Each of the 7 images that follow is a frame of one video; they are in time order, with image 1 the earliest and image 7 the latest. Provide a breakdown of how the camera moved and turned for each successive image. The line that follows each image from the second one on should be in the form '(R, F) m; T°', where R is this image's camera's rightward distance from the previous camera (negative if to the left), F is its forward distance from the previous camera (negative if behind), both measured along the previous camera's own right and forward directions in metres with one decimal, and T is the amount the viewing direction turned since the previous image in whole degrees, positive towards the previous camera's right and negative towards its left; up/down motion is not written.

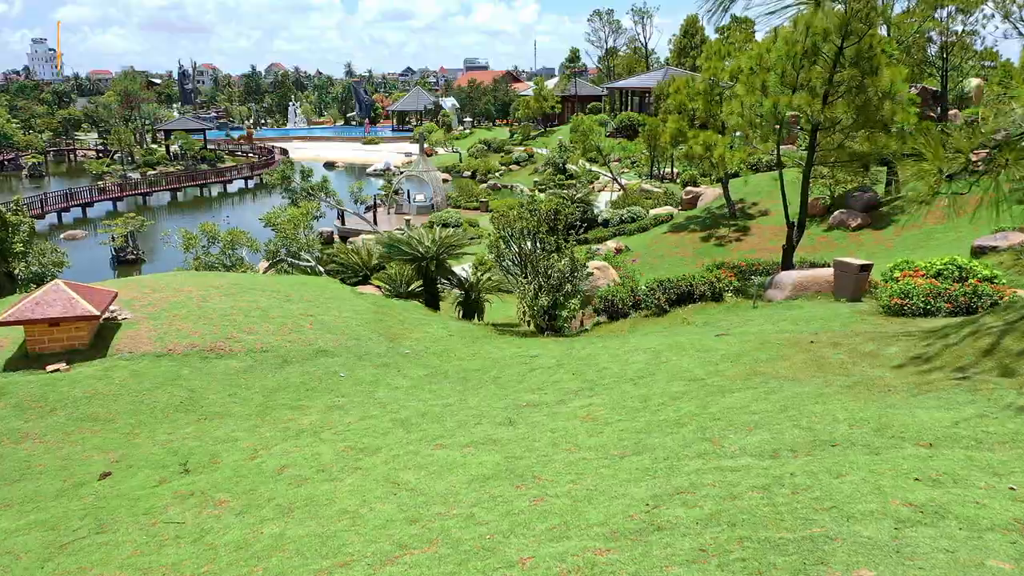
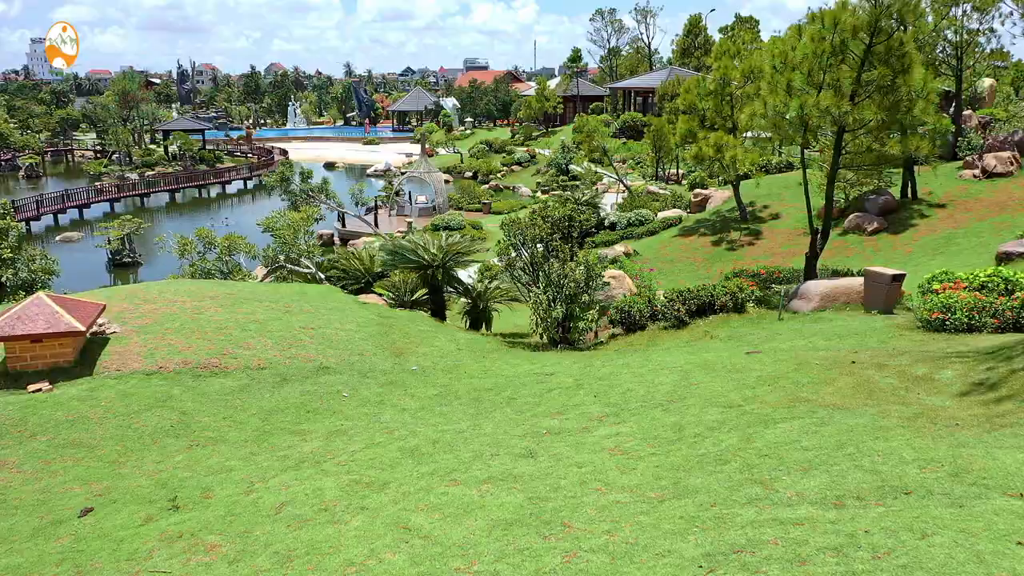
(-0.2, +0.8) m; 0°
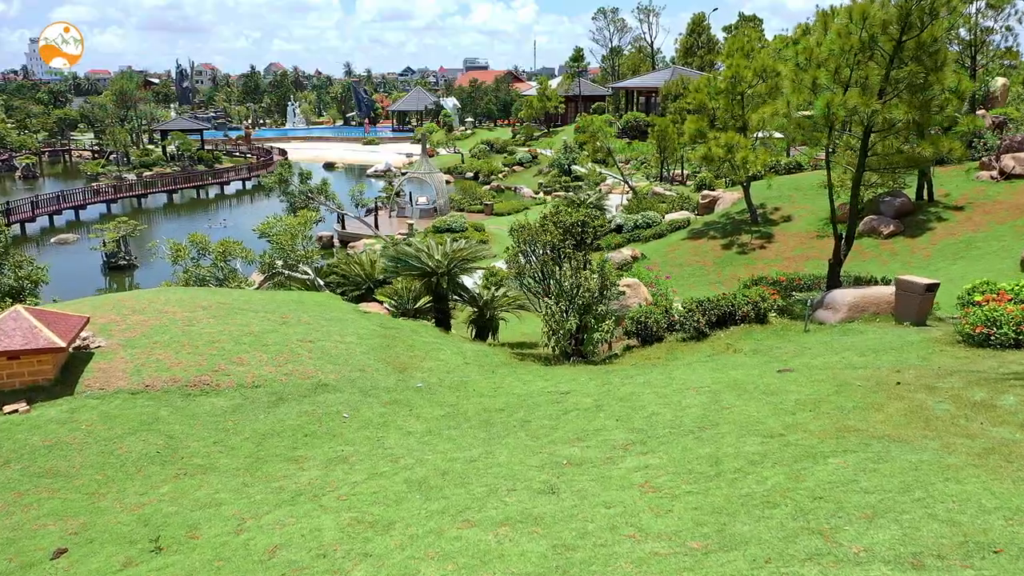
(-0.2, +0.7) m; 0°
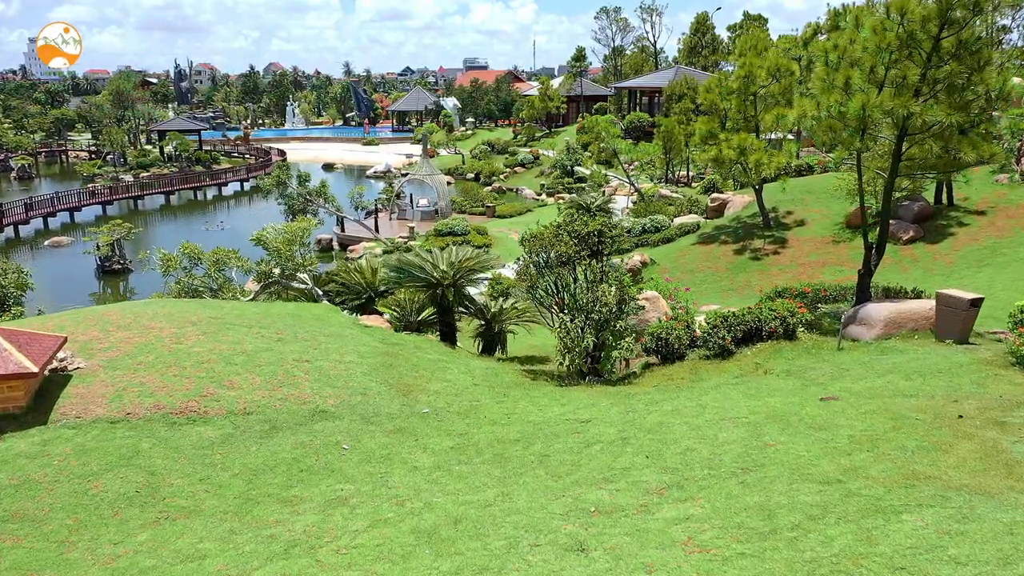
(-0.2, +0.9) m; 0°
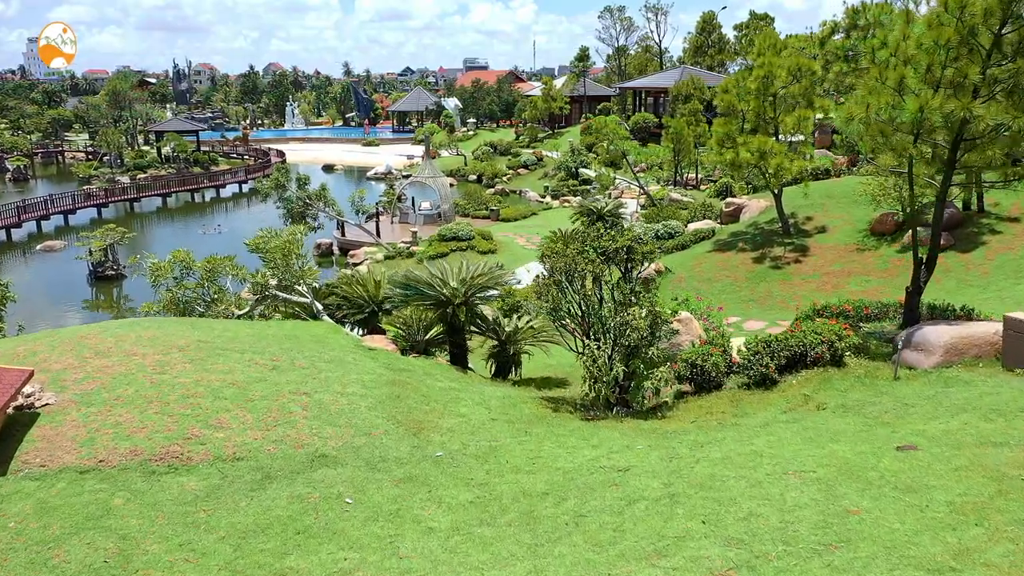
(-0.3, +1.2) m; 0°
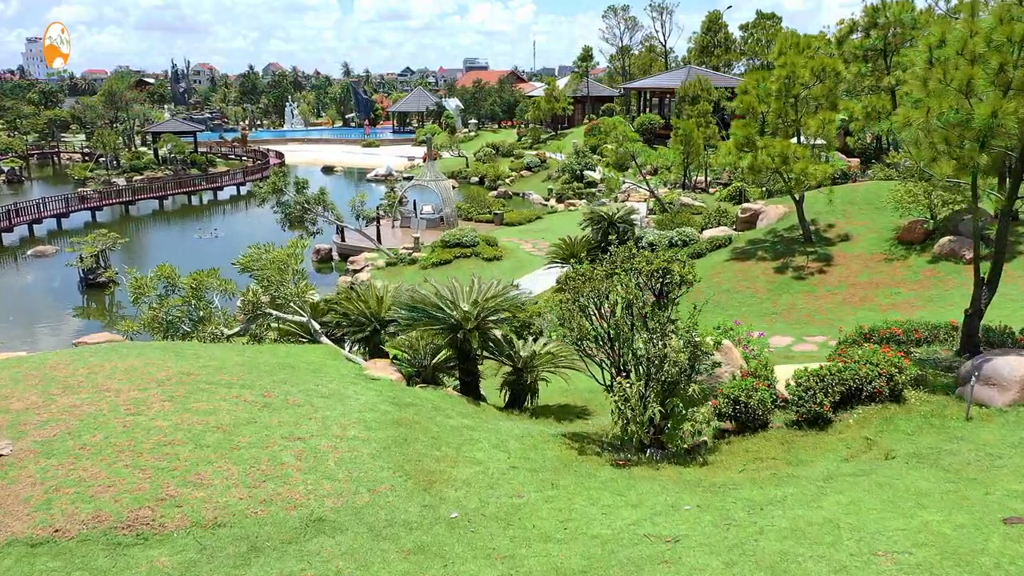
(-0.2, +1.2) m; 0°
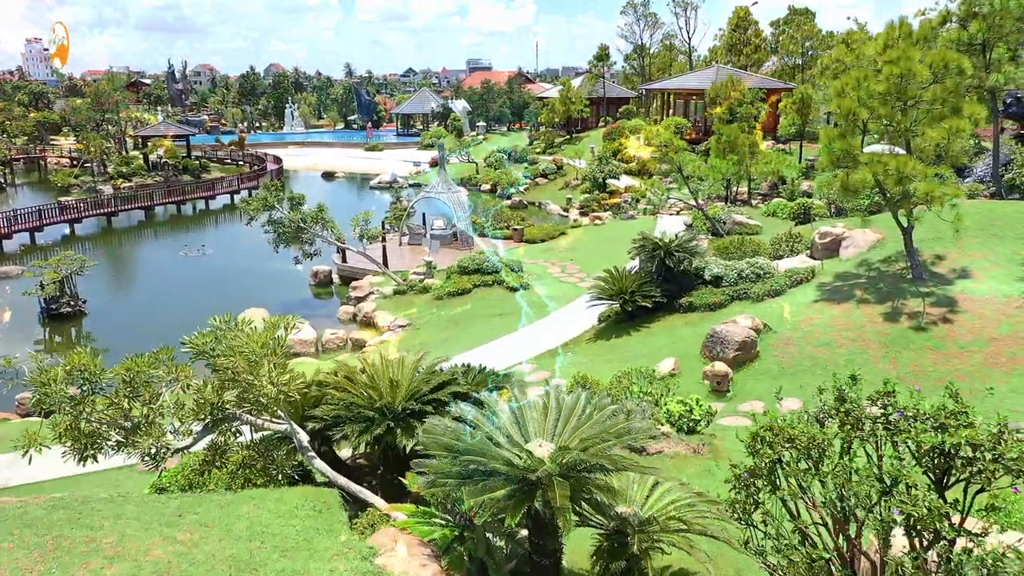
(-0.9, +4.7) m; 0°
